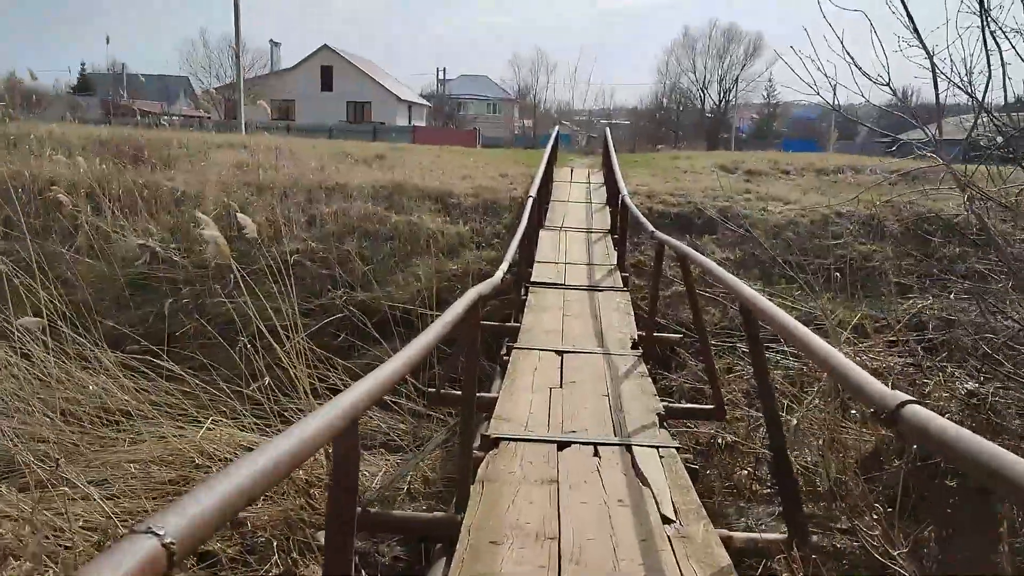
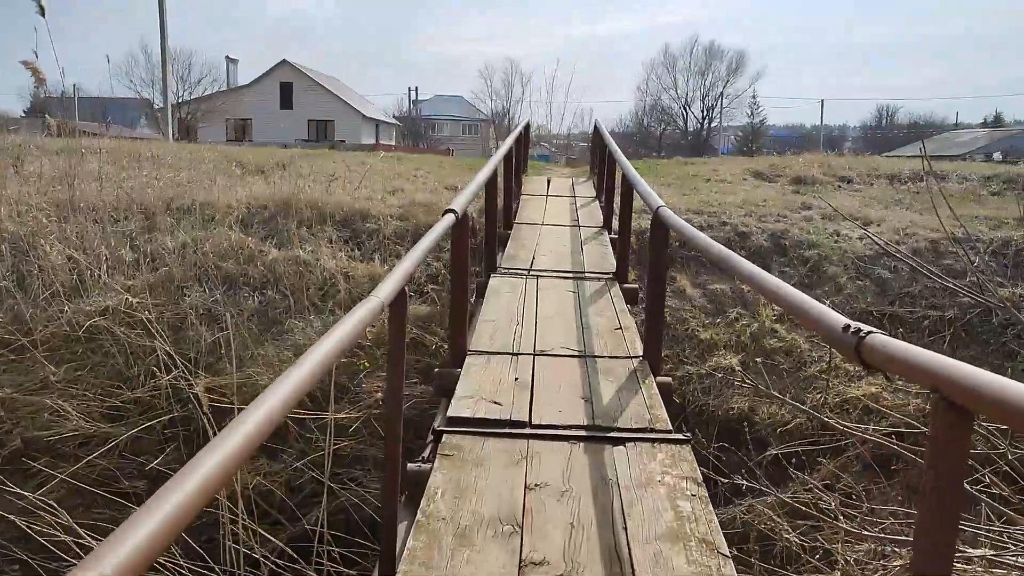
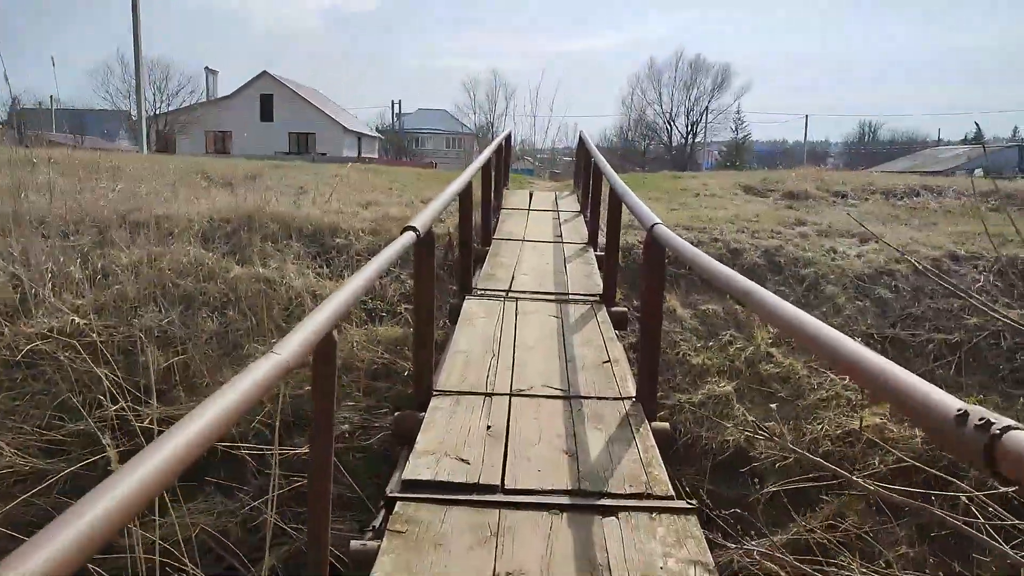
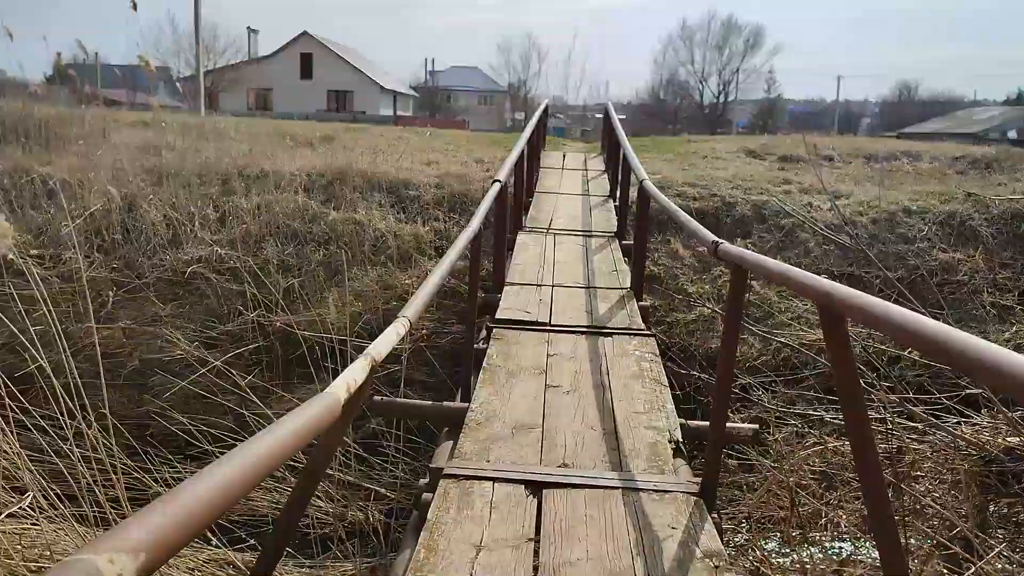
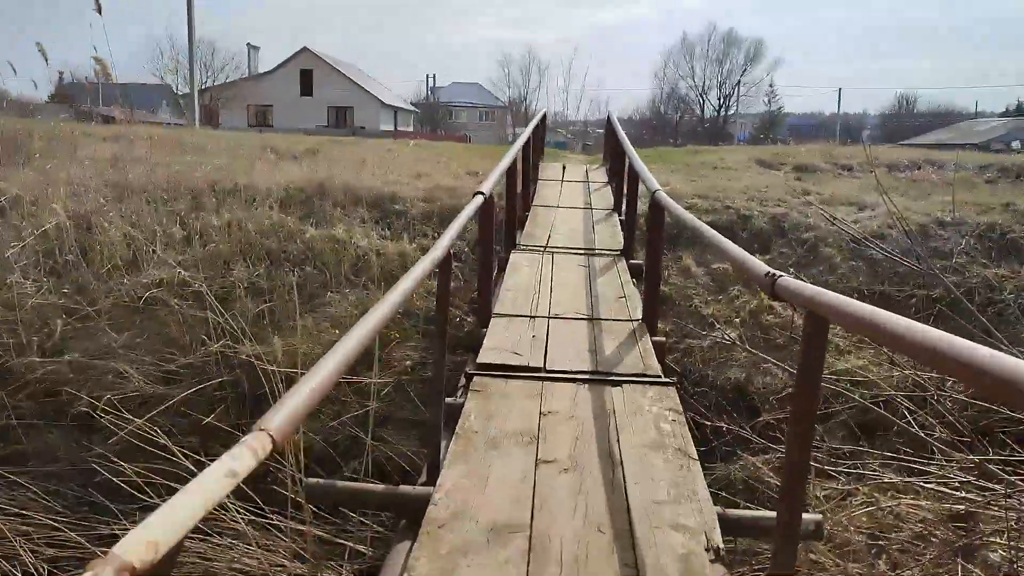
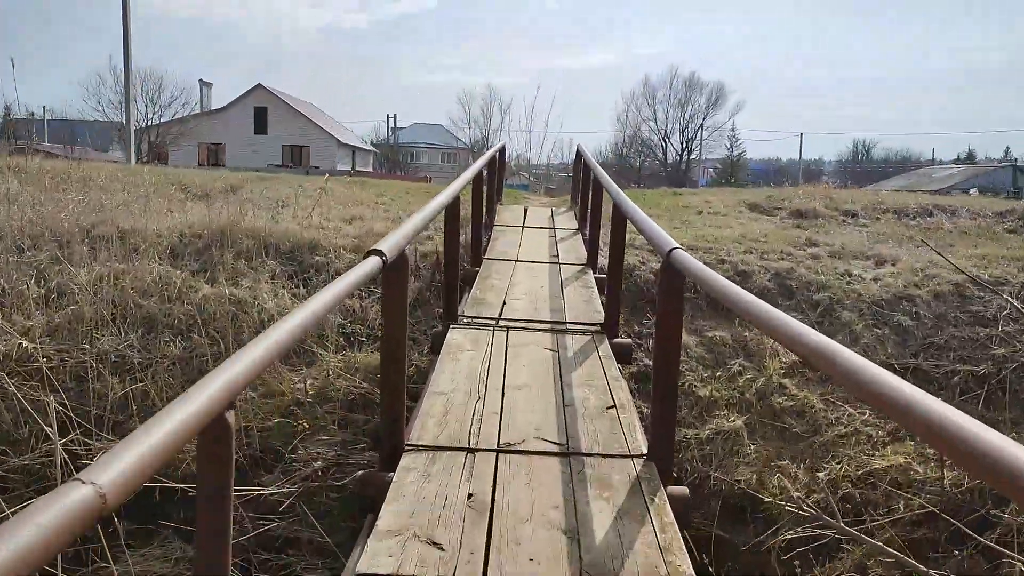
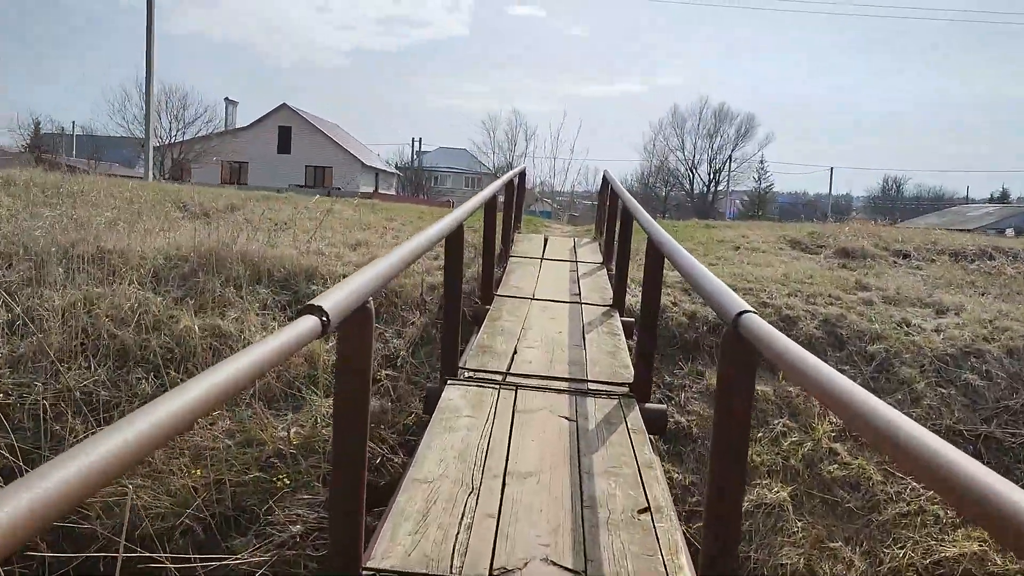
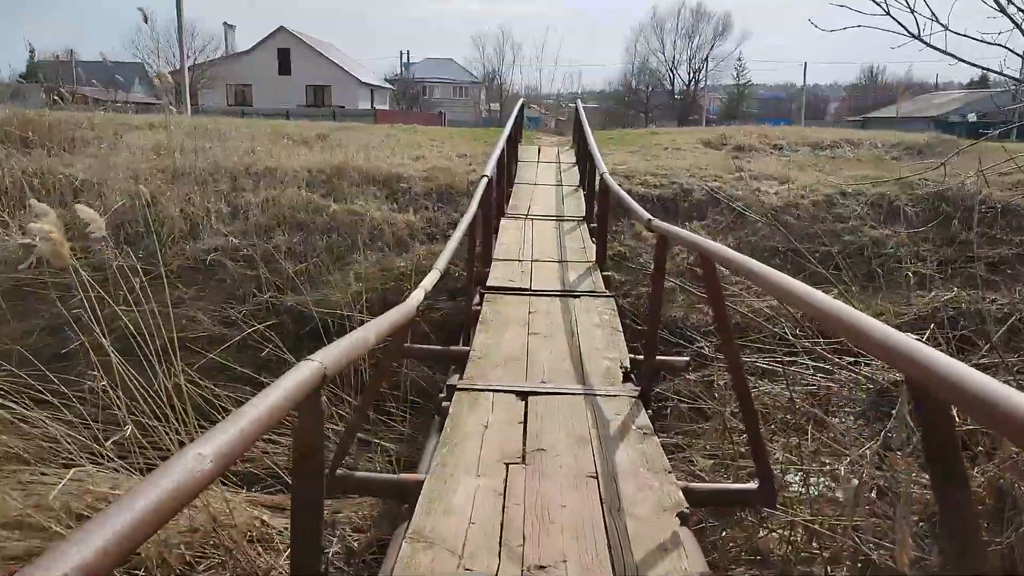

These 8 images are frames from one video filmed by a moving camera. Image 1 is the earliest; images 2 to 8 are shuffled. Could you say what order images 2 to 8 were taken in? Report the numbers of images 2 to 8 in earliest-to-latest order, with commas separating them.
8, 4, 5, 2, 3, 6, 7
